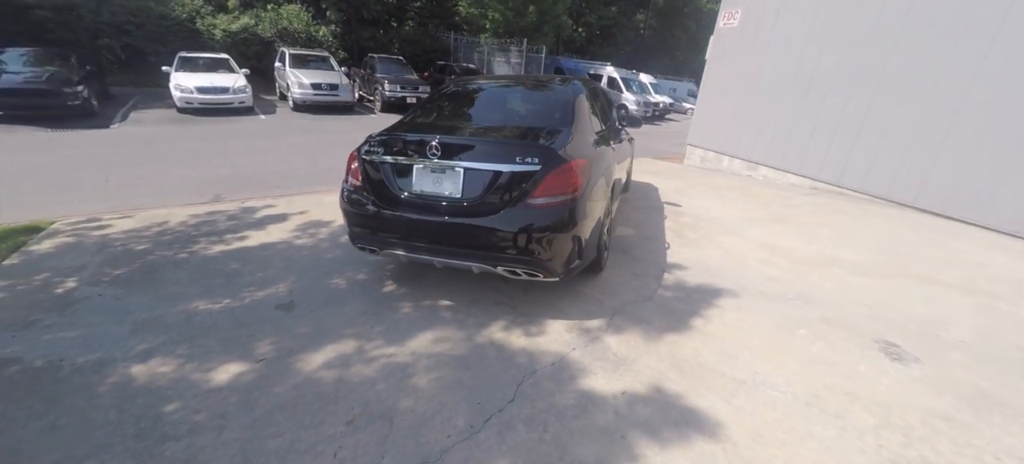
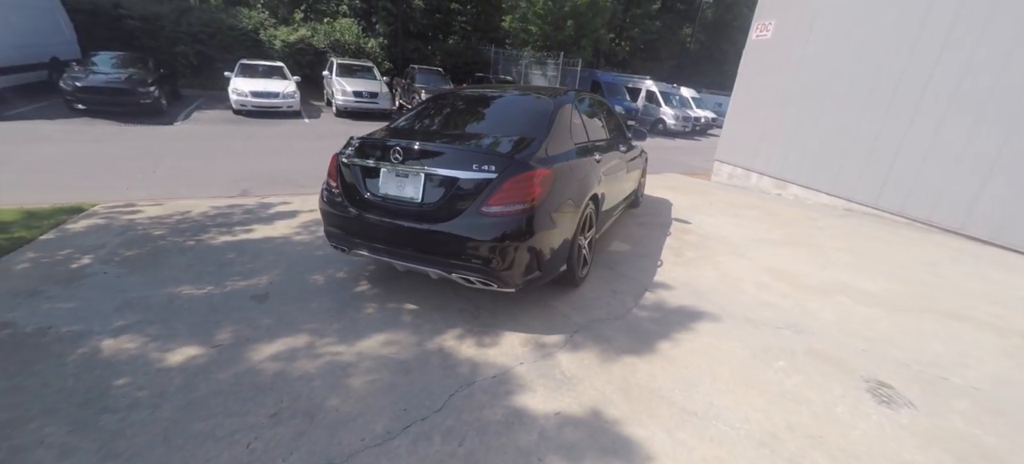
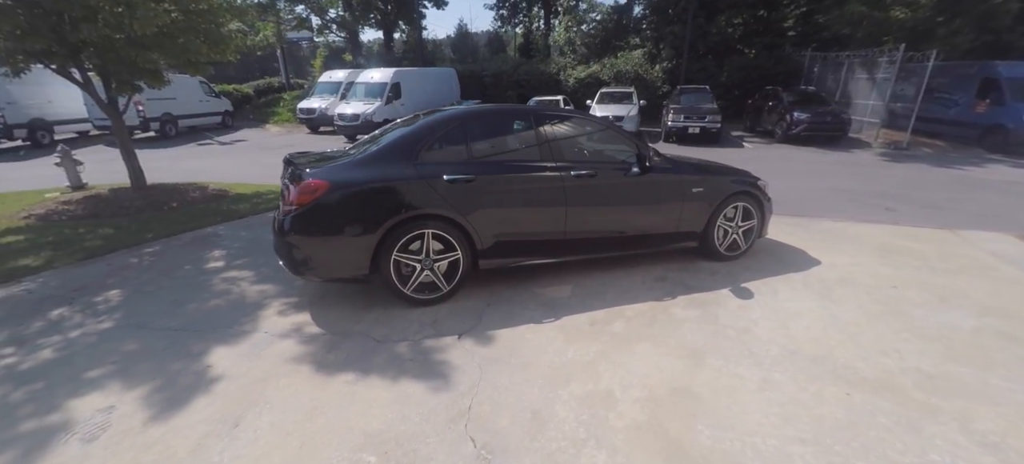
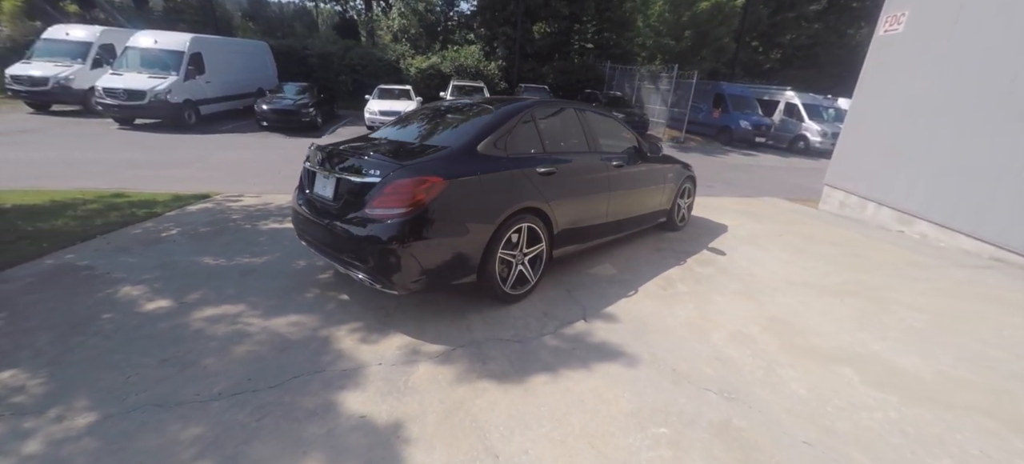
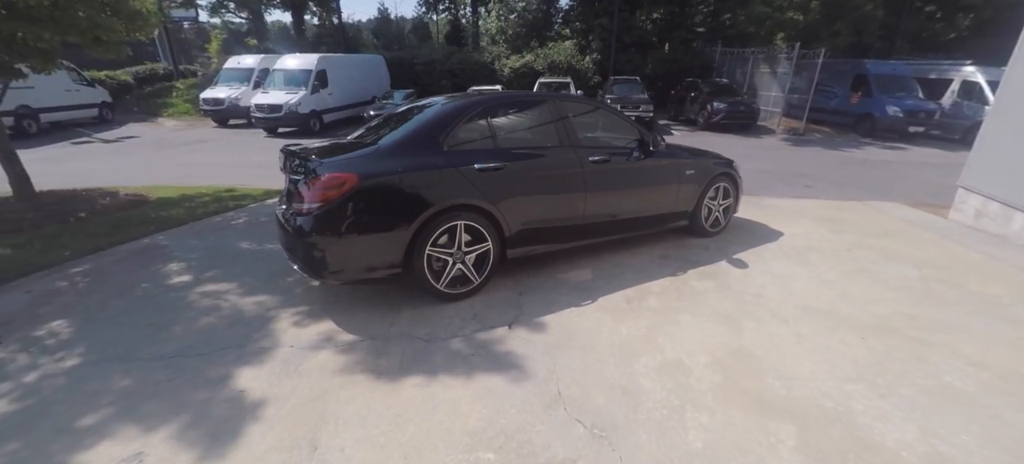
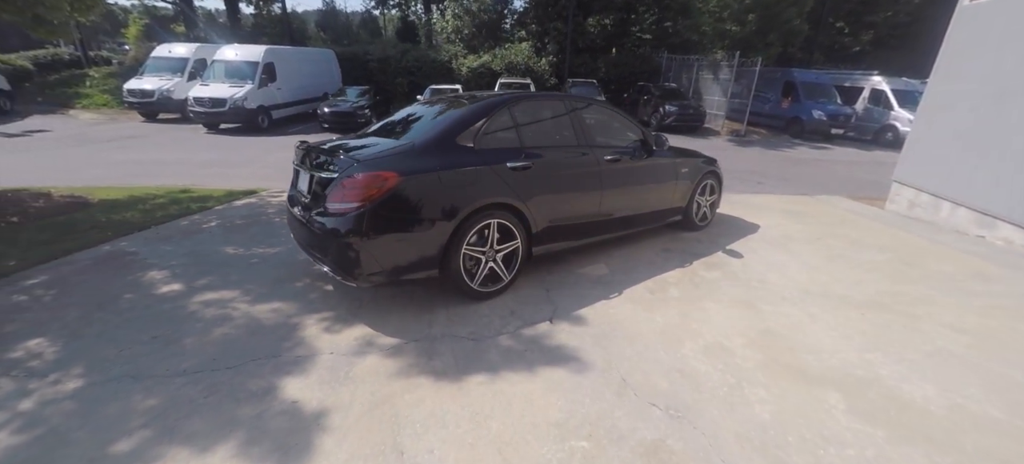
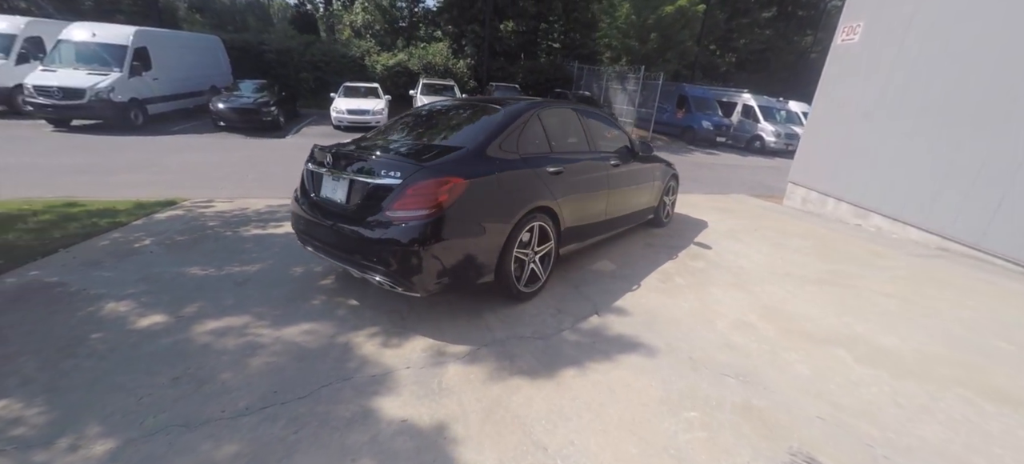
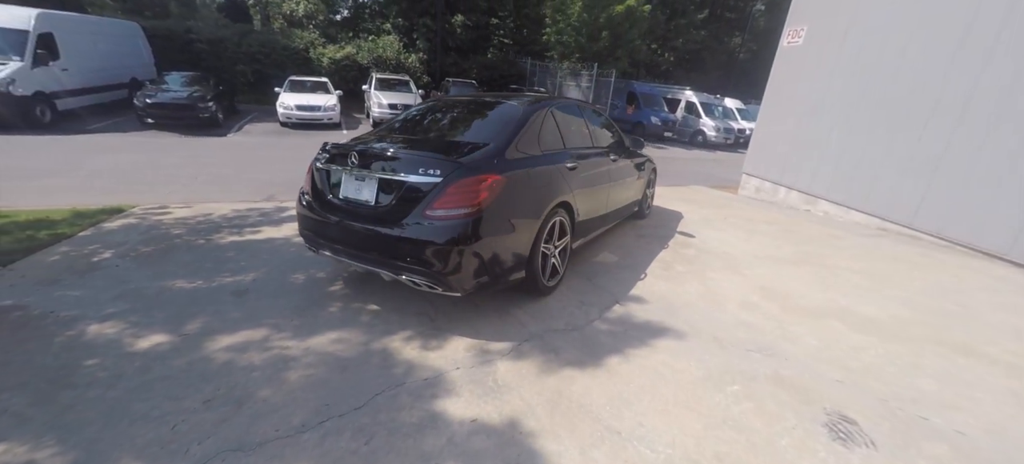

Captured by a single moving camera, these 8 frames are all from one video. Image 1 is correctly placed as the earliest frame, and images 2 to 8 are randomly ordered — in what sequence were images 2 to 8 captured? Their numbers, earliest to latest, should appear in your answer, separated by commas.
2, 8, 7, 4, 6, 5, 3
